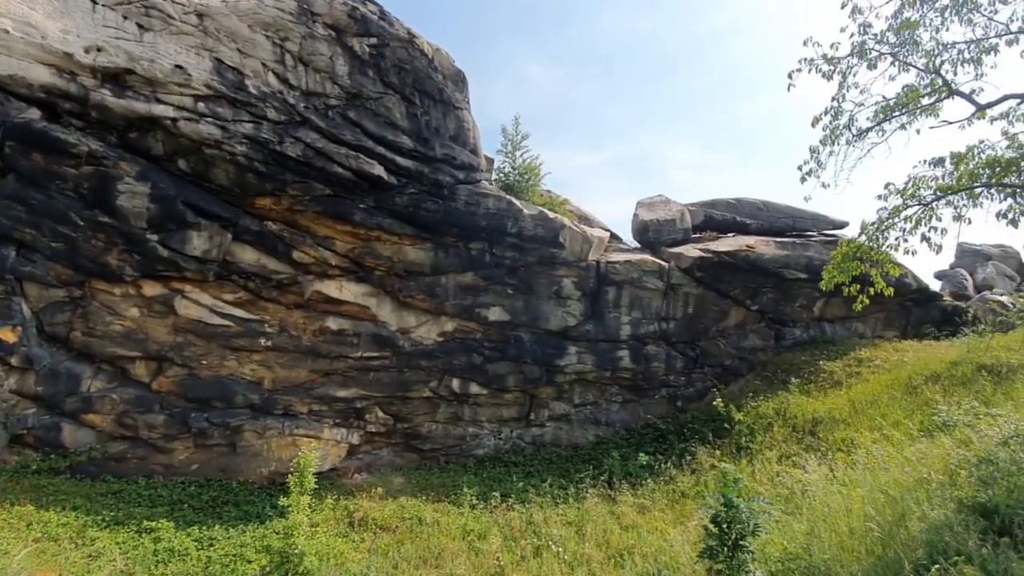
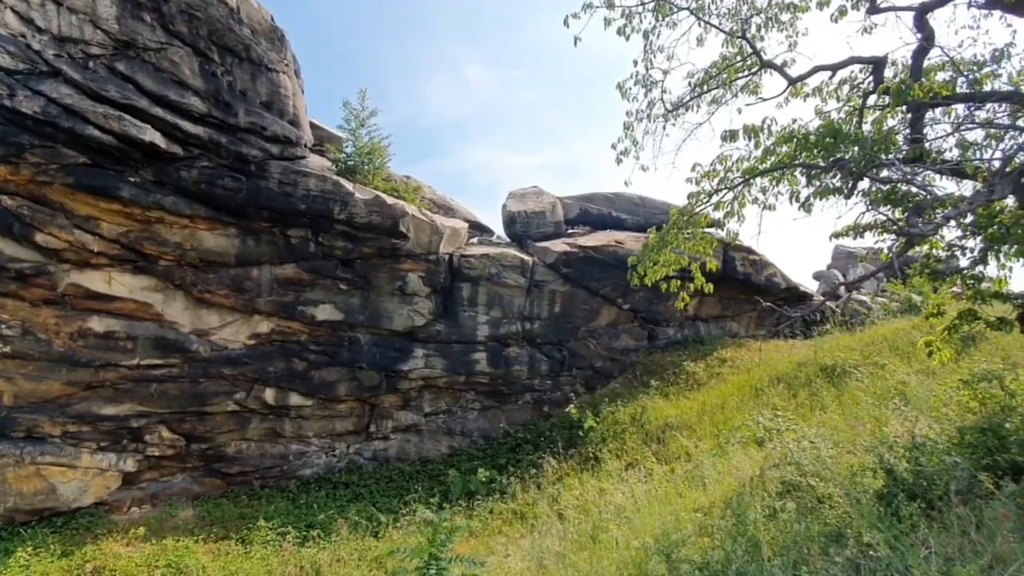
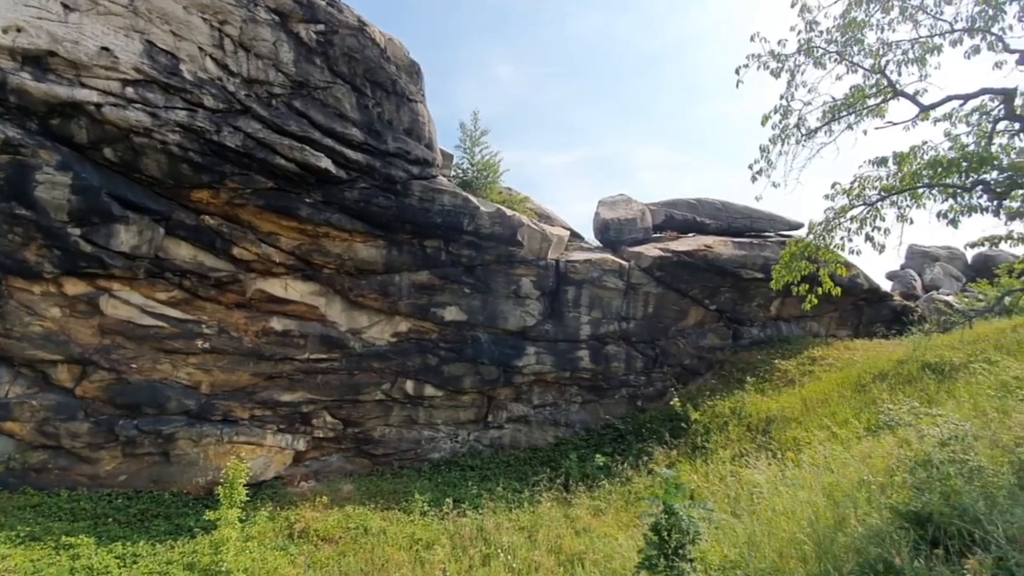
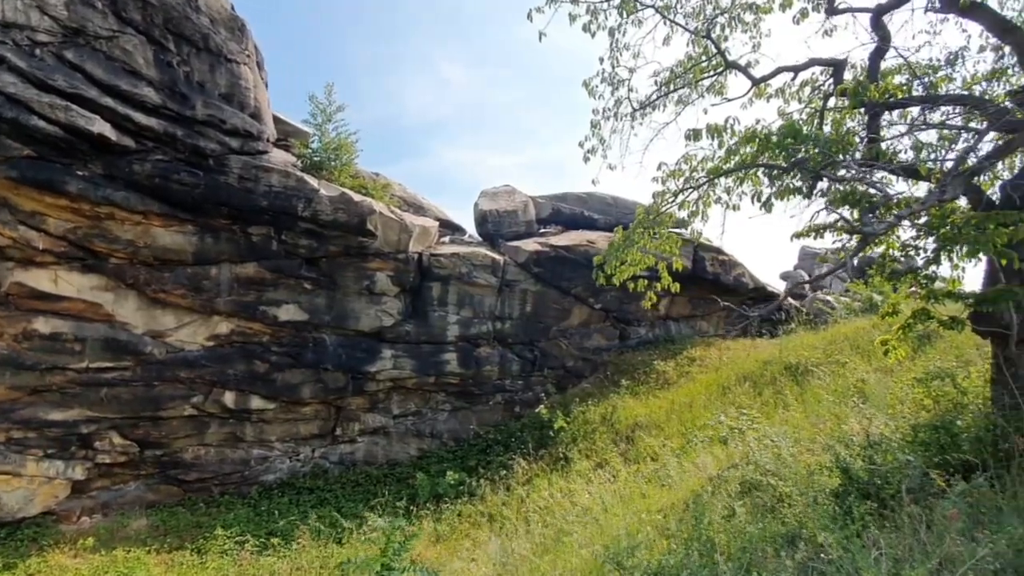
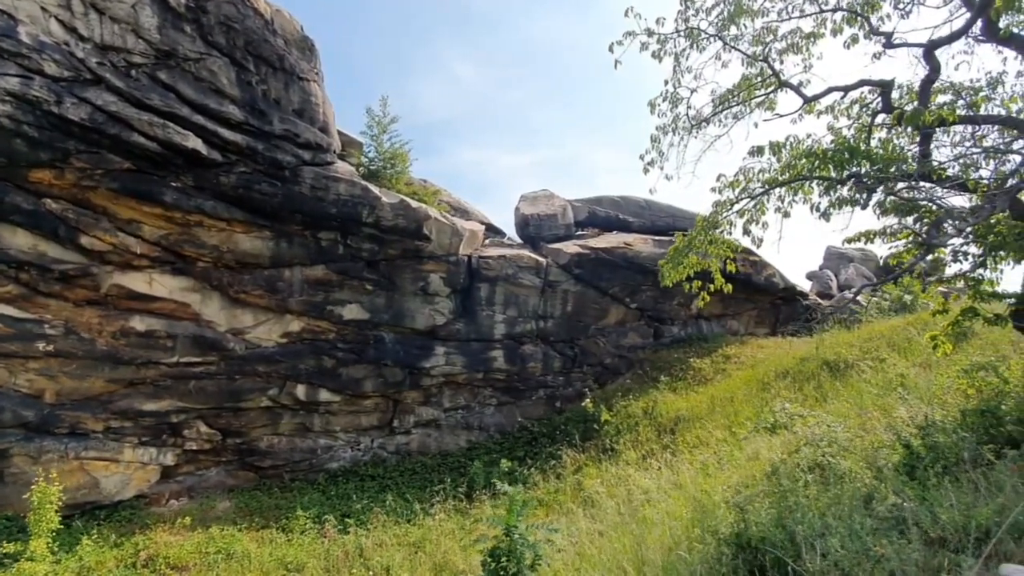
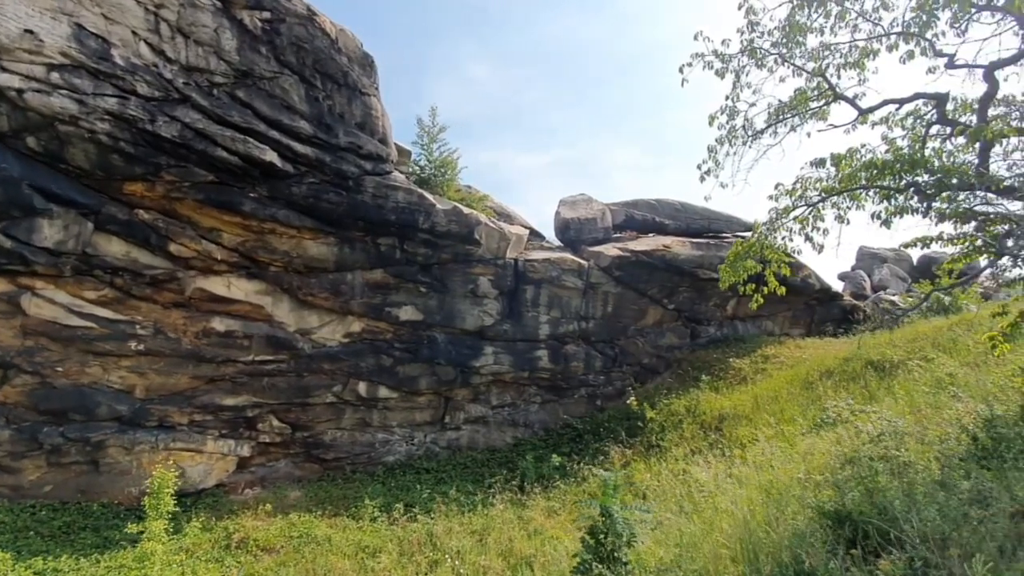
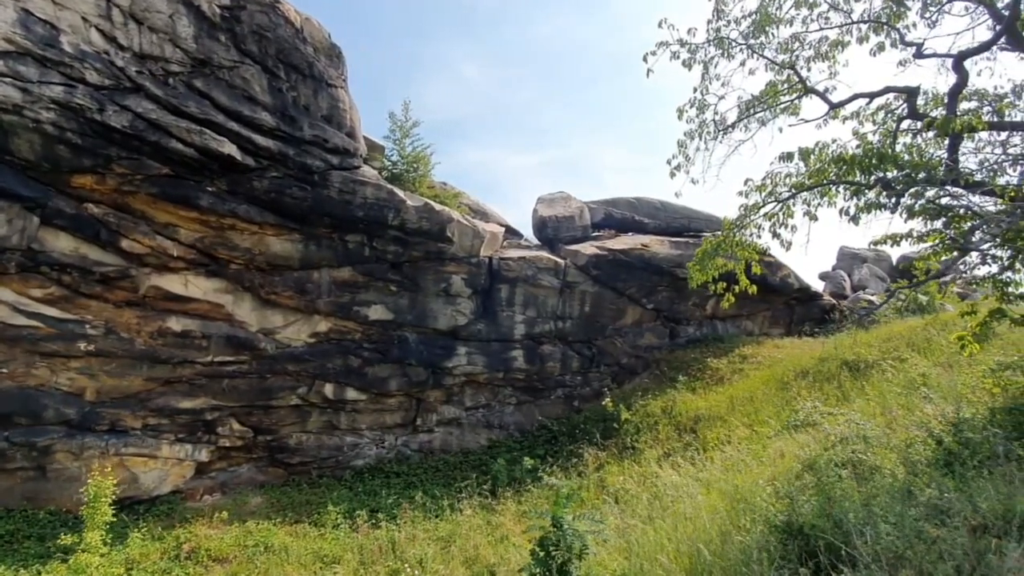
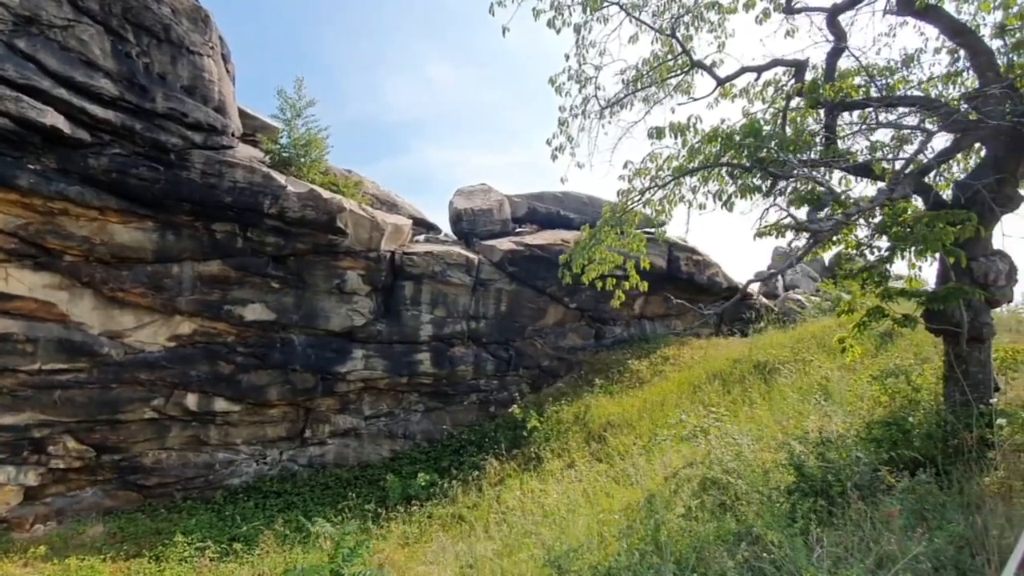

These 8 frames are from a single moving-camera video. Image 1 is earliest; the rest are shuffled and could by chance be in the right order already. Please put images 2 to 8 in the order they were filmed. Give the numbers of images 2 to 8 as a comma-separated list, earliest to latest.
3, 6, 7, 5, 2, 4, 8
